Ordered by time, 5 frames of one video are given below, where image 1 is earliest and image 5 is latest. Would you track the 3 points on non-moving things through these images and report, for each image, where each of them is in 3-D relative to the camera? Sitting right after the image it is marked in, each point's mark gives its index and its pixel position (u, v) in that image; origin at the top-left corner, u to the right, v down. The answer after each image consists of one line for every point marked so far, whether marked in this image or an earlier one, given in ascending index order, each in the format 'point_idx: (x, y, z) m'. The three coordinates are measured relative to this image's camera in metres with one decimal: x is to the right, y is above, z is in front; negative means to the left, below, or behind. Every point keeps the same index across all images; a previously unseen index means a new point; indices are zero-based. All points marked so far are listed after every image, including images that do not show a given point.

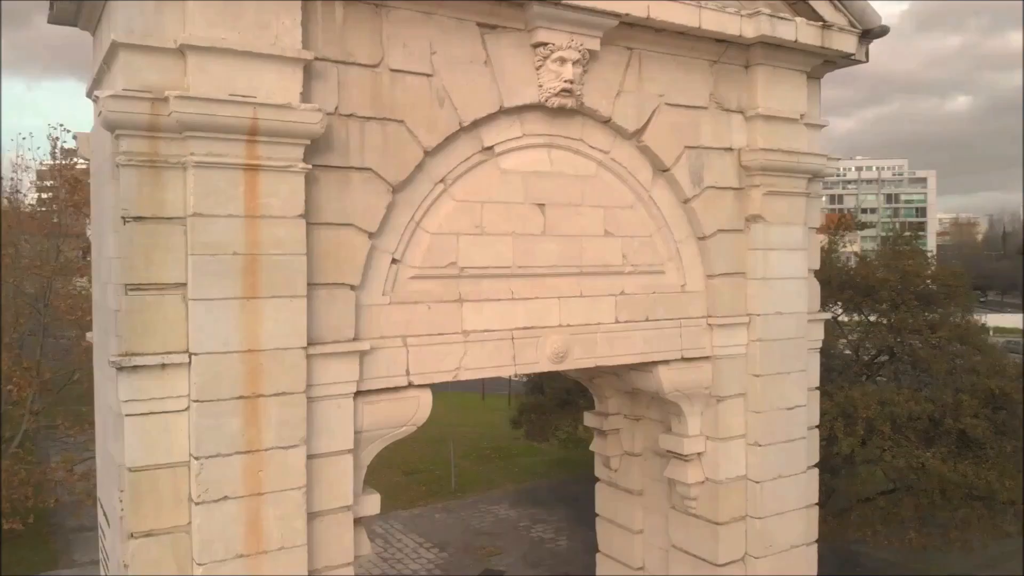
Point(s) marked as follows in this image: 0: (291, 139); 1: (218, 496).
0: (-1.4, +0.9, +4.3) m
1: (-1.8, -1.2, +4.1) m
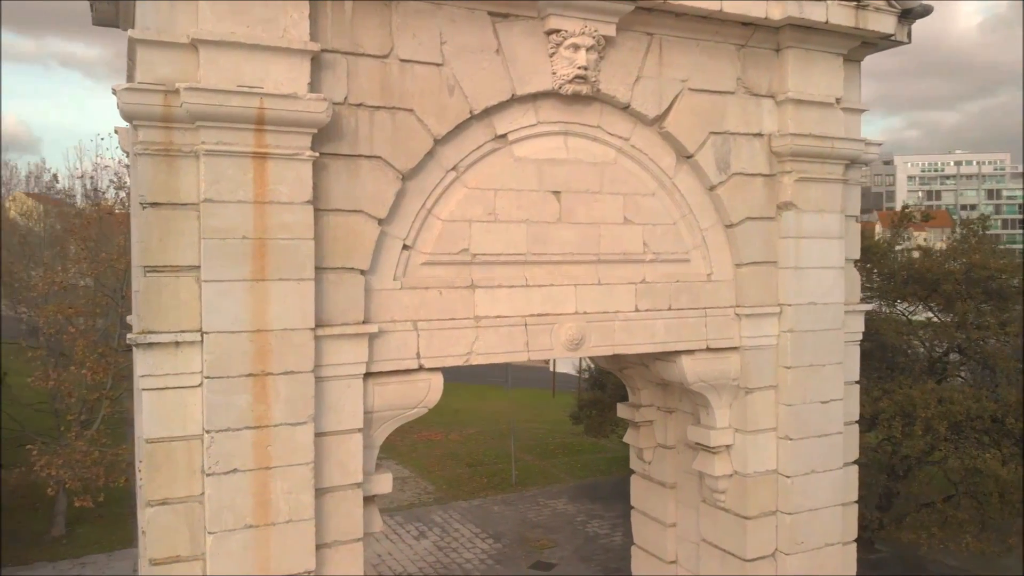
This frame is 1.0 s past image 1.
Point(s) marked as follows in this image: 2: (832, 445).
0: (-1.4, +1.0, +4.4) m
1: (-1.8, -1.1, +4.3) m
2: (+3.2, -1.6, +6.9) m
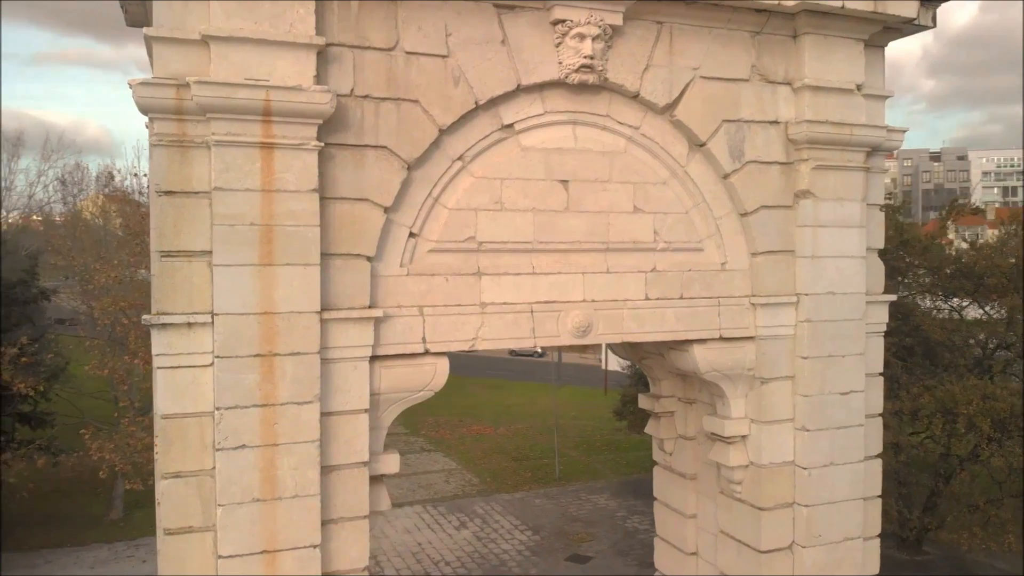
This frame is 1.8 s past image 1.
0: (-1.4, +1.1, +4.6) m
1: (-1.8, -1.0, +4.6) m
2: (+3.3, -1.5, +6.8) m
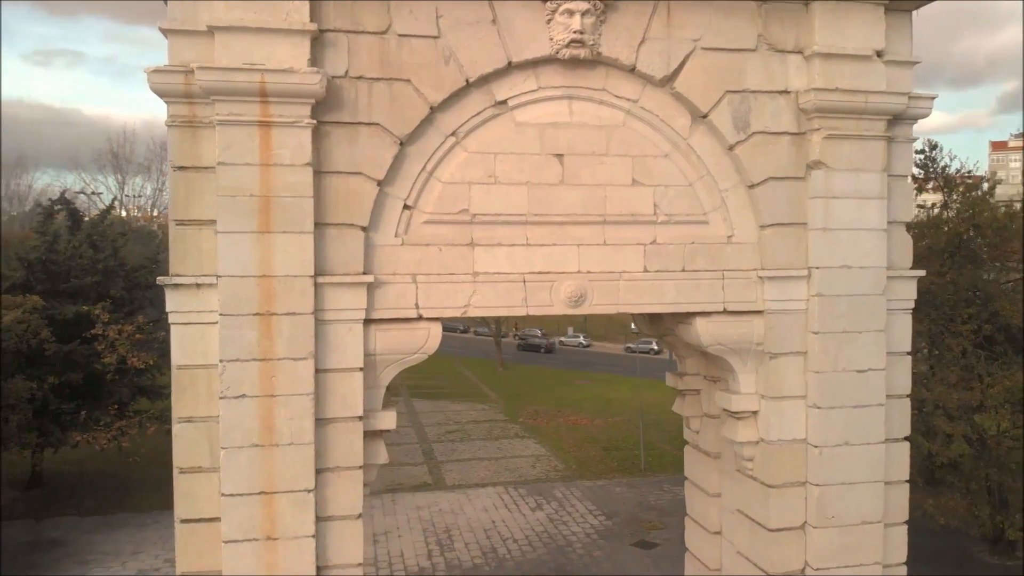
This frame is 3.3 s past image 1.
0: (-1.6, +1.4, +5.1) m
1: (-2.0, -0.8, +5.1) m
2: (+3.4, -1.2, +6.5) m
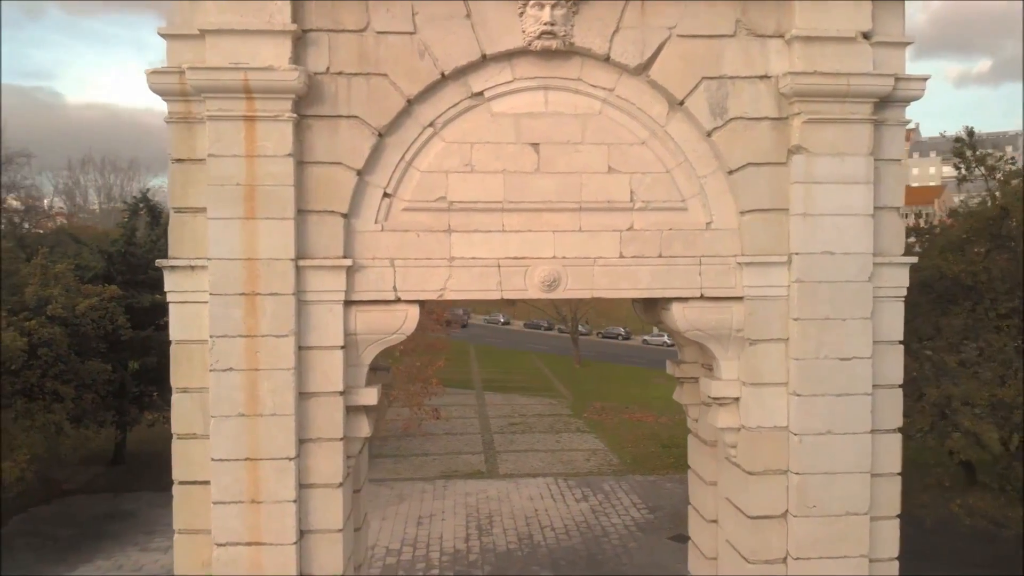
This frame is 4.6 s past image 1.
0: (-1.9, +1.5, +5.5) m
1: (-2.3, -0.6, +5.5) m
2: (+3.2, -1.1, +6.4) m
